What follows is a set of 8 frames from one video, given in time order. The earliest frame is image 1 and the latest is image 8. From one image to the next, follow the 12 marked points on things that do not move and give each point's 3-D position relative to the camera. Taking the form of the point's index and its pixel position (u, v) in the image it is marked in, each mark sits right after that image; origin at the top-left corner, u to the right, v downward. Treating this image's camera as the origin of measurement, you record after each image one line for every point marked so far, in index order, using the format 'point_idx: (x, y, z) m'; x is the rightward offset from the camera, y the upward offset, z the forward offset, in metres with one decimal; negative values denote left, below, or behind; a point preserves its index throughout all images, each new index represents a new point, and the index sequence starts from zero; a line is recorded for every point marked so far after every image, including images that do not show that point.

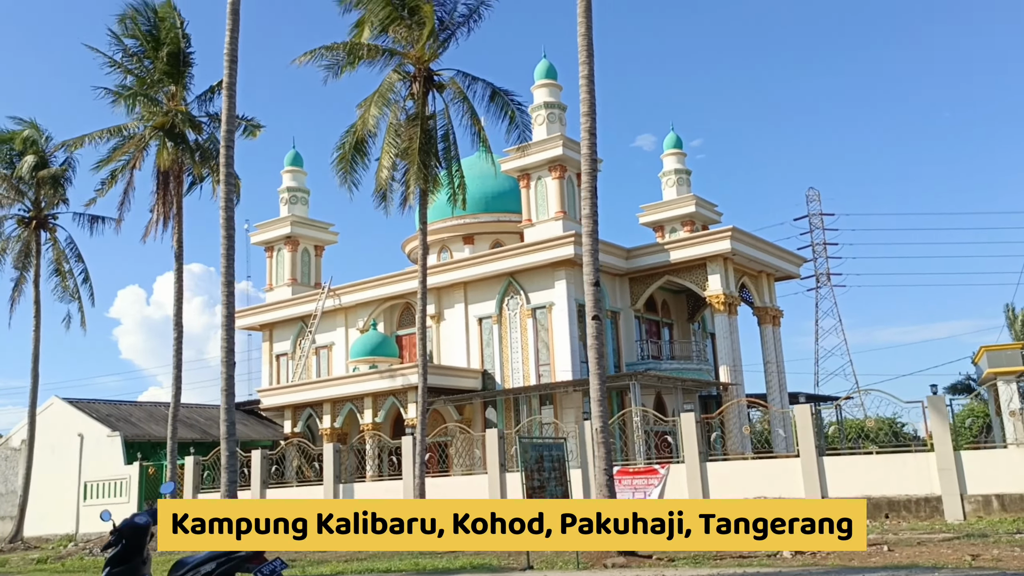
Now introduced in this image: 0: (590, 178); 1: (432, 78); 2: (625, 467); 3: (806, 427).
0: (+1.1, +1.6, +11.9) m
1: (-1.8, +4.8, +19.1) m
2: (+2.4, -3.8, +18.1) m
3: (+5.6, -2.6, +16.4) m
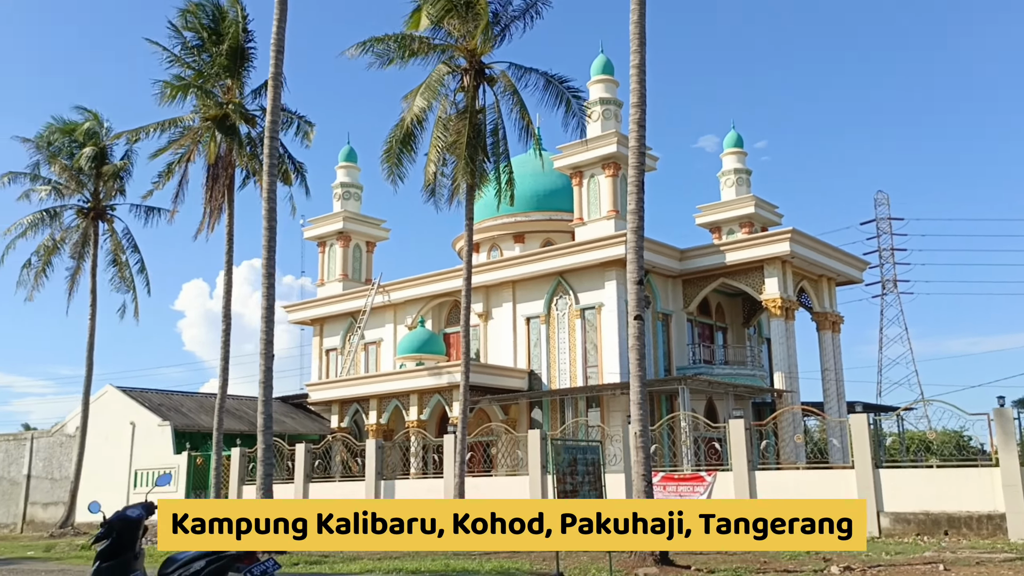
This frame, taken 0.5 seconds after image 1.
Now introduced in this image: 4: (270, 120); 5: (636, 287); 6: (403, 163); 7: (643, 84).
0: (+1.6, +1.6, +11.5) m
1: (-0.7, +4.8, +18.8) m
2: (+3.2, -3.8, +17.6) m
3: (+6.4, -2.7, +15.7) m
4: (-4.4, +3.0, +14.9) m
5: (+1.6, 0.0, +11.2) m
6: (-2.4, +2.7, +18.6) m
7: (+1.7, +2.9, +11.8) m
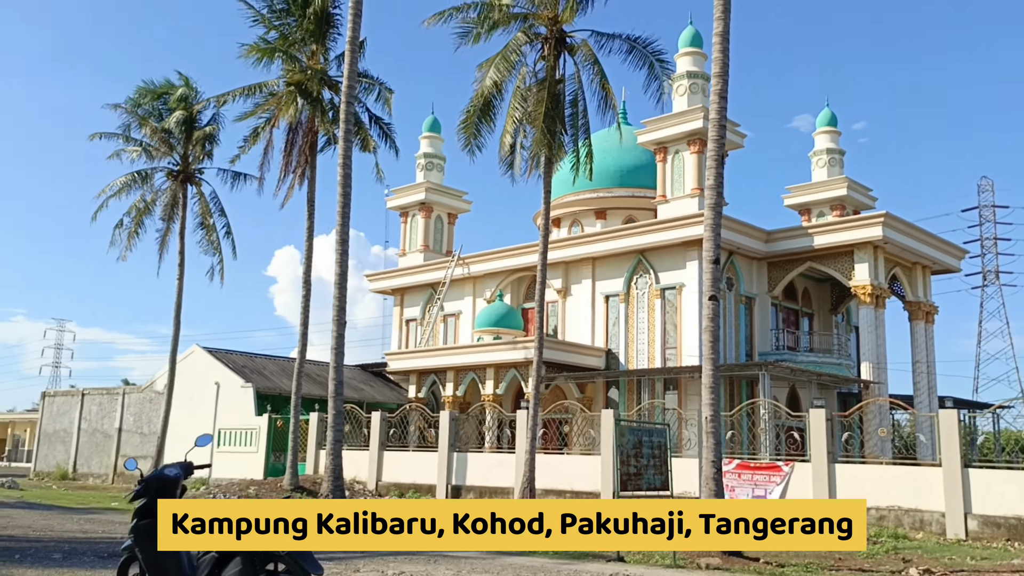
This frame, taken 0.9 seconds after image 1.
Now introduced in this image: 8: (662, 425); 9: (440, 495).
0: (+2.6, +1.8, +11.1) m
1: (+1.1, +5.3, +18.5) m
2: (+4.7, -3.4, +17.2) m
3: (+7.6, -2.5, +14.9) m
4: (-2.9, +3.5, +15.0) m
5: (+2.5, +0.3, +10.8) m
6: (-0.7, +3.3, +18.5) m
7: (+2.8, +3.1, +11.4) m
8: (+1.9, -1.8, +11.0) m
9: (-1.7, -4.8, +20.0) m
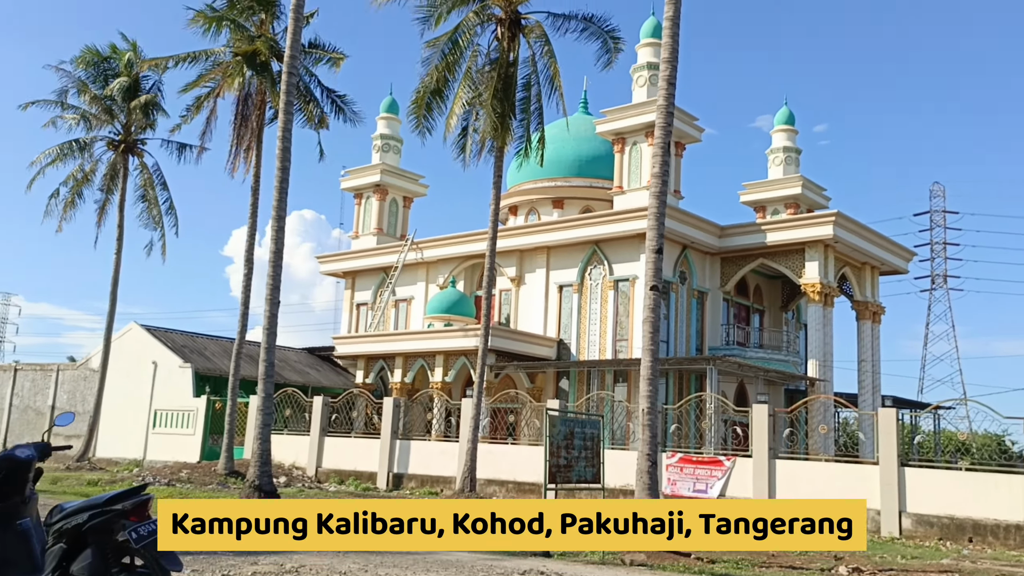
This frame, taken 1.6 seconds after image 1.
0: (+1.9, +1.9, +10.9) m
1: (+0.2, +5.6, +18.1) m
2: (+3.5, -3.3, +17.1) m
3: (+6.6, -2.5, +15.0) m
4: (-3.8, +3.8, +14.5) m
5: (+1.8, +0.4, +10.6) m
6: (-1.6, +3.6, +18.1) m
7: (+2.2, +3.2, +11.2) m
8: (+1.1, -1.6, +10.8) m
9: (-3.0, -4.4, +19.6) m
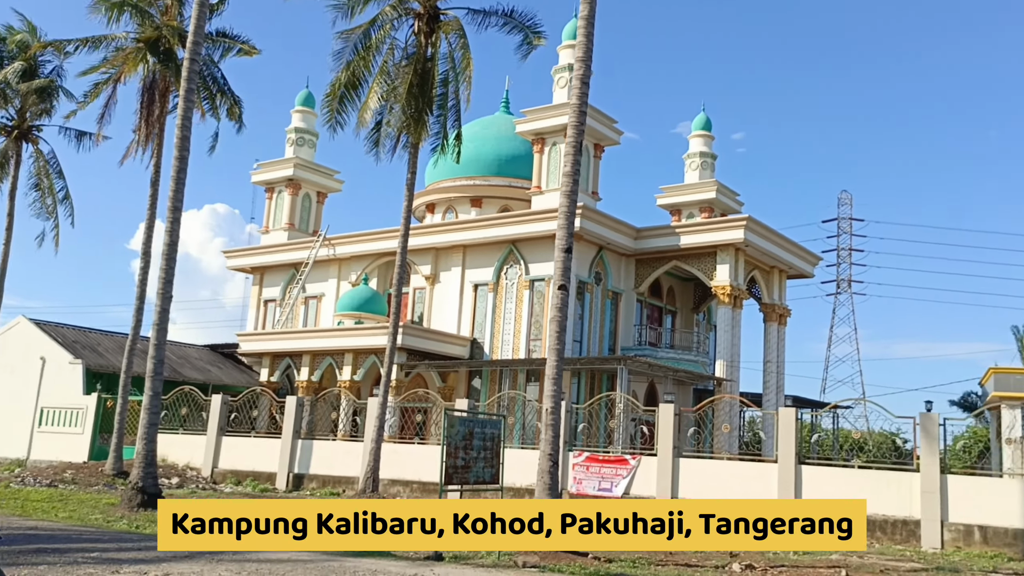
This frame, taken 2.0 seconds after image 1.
0: (+0.8, +2.0, +10.8) m
1: (-1.6, +5.7, +17.9) m
2: (+1.7, -3.3, +17.1) m
3: (+5.0, -2.5, +15.3) m
4: (-5.2, +4.0, +13.9) m
5: (+0.6, +0.4, +10.5) m
6: (-3.5, +3.7, +17.7) m
7: (+1.0, +3.3, +11.1) m
8: (-0.2, -1.6, +10.7) m
9: (-5.1, -4.3, +19.1) m
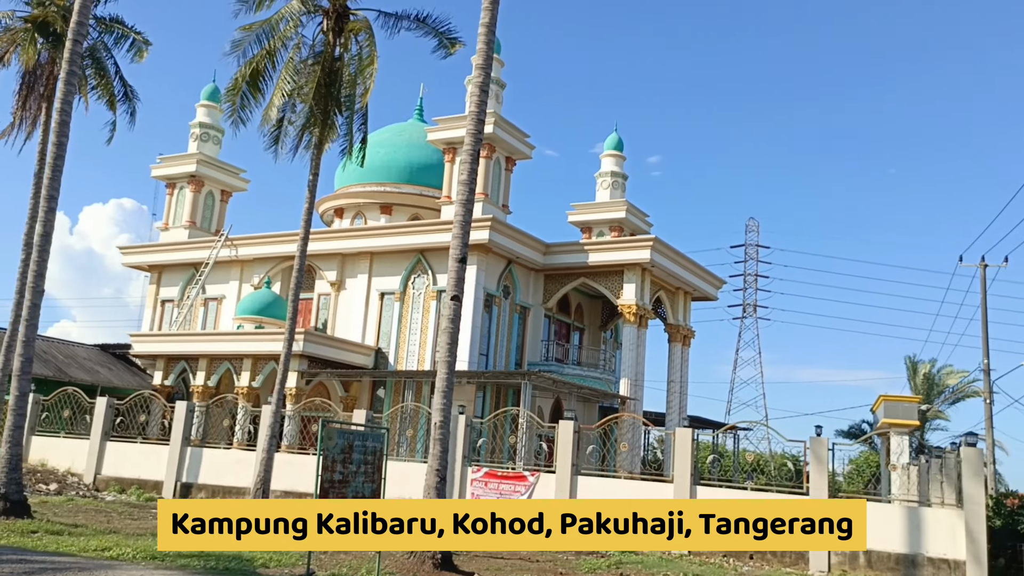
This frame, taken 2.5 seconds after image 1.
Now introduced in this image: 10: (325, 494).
0: (-0.4, +1.8, +10.5) m
1: (-3.3, +5.5, +17.4) m
2: (-0.4, -3.6, +16.9) m
3: (+3.1, -2.9, +15.4) m
4: (-6.6, +4.0, +13.1) m
5: (-0.6, +0.3, +10.2) m
6: (-5.2, +3.7, +17.0) m
7: (-0.2, +3.1, +10.9) m
8: (-1.5, -1.7, +10.3) m
9: (-7.3, -4.3, +18.1) m
10: (-1.9, -2.2, +9.3) m
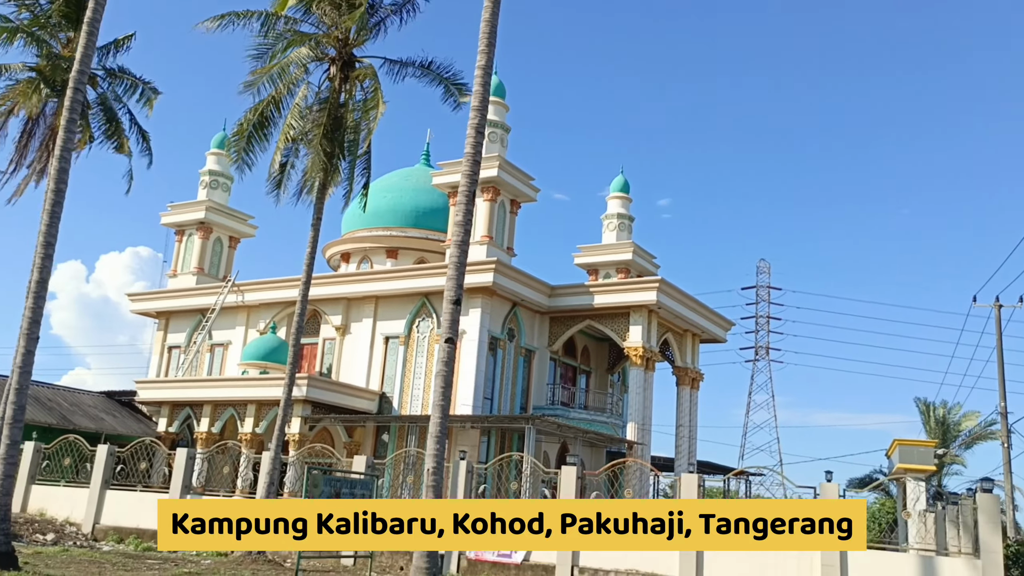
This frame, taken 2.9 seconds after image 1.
0: (-0.5, +1.3, +10.5) m
1: (-3.3, +4.6, +17.6) m
2: (-0.3, -4.4, +16.6) m
3: (+3.1, -3.6, +15.1) m
4: (-6.7, +3.3, +13.3) m
5: (-0.7, -0.2, +10.1) m
6: (-5.2, +2.8, +17.2) m
7: (-0.3, +2.6, +10.9) m
8: (-1.6, -2.2, +10.1) m
9: (-7.2, -5.3, +17.8) m
10: (-2.0, -2.7, +9.1) m
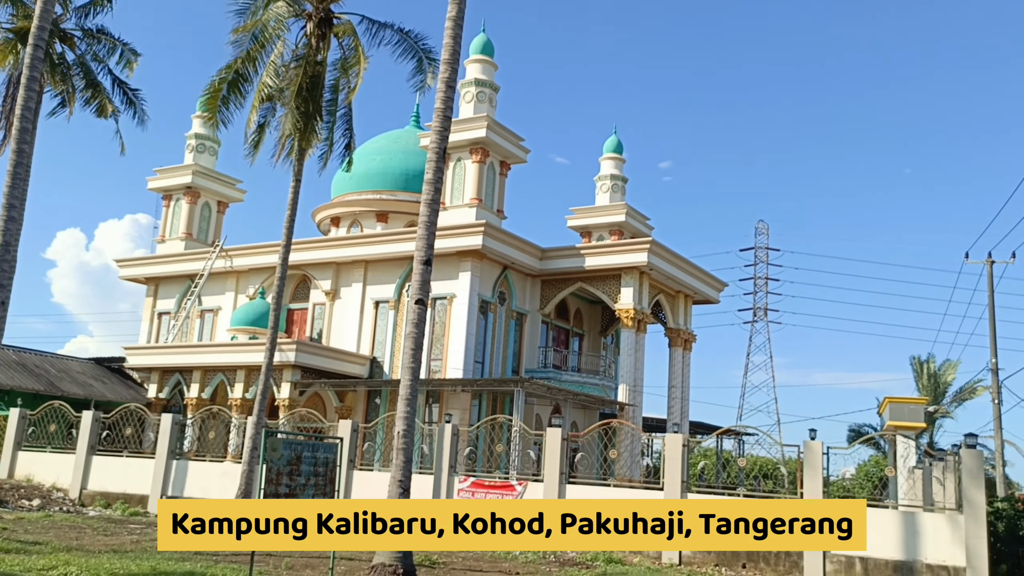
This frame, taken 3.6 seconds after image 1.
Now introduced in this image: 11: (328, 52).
0: (-0.9, +1.8, +10.2) m
1: (-3.7, +5.4, +17.2) m
2: (-0.6, -3.7, +16.5) m
3: (+2.9, -2.9, +15.0) m
4: (-7.0, +3.9, +12.9) m
5: (-1.0, +0.2, +9.9) m
6: (-5.6, +3.5, +16.8) m
7: (-0.6, +3.1, +10.6) m
8: (-1.9, -1.7, +9.9) m
9: (-7.5, -4.6, +17.8) m
10: (-2.3, -2.3, +9.0) m
11: (-3.7, +4.7, +17.2) m
